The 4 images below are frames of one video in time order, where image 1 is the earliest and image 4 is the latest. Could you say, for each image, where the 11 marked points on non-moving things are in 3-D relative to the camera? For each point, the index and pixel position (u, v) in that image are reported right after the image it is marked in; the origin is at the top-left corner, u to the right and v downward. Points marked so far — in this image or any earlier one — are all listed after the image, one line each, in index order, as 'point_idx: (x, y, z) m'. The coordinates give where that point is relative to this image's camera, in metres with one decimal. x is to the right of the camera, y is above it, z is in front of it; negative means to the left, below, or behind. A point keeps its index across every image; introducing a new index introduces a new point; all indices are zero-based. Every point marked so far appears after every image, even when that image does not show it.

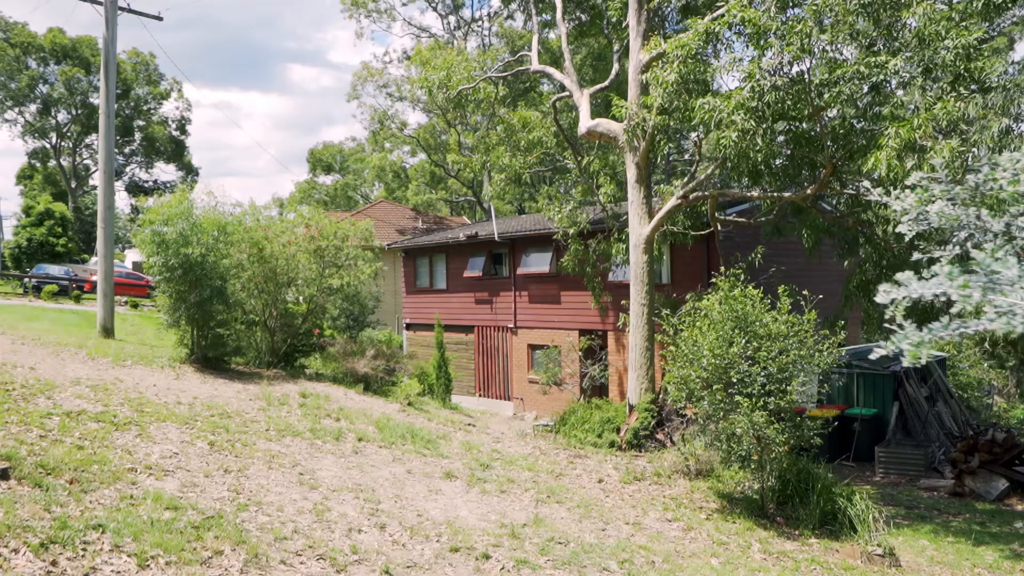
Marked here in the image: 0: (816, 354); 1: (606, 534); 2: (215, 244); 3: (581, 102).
0: (+2.8, -0.6, +8.8) m
1: (+0.7, -1.8, +7.0) m
2: (-3.6, +0.5, +12.0) m
3: (+0.9, +2.3, +12.5) m
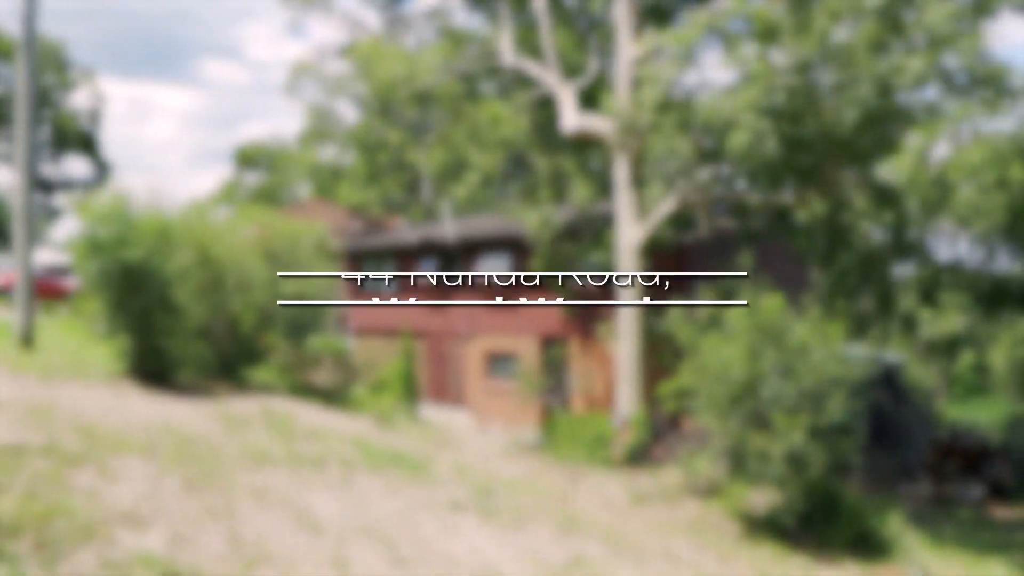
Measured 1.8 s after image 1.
0: (+2.8, -0.7, +8.1) m
1: (+0.9, -1.8, +6.2) m
2: (-3.9, +0.5, +10.8) m
3: (+0.6, +2.3, +11.7) m
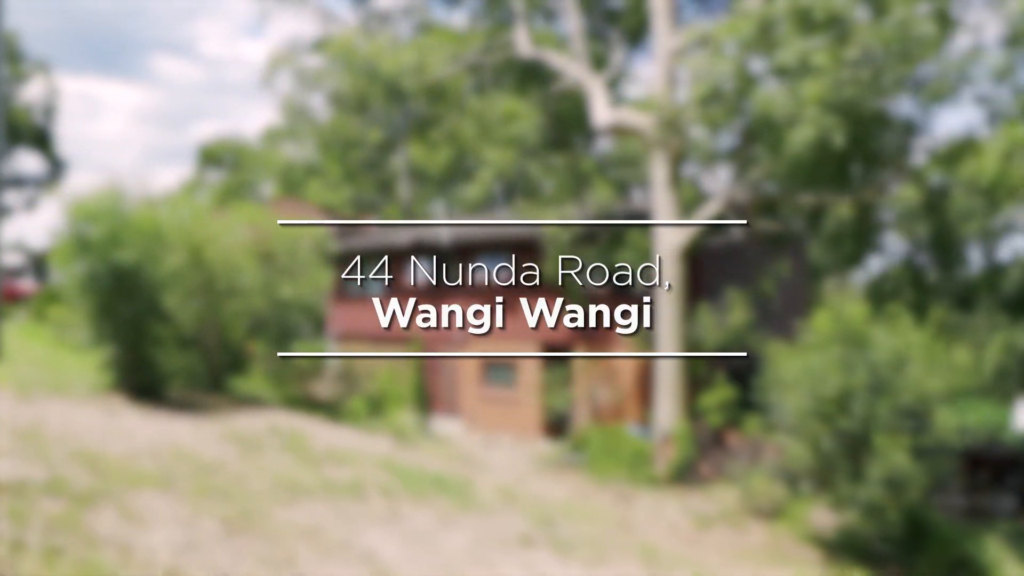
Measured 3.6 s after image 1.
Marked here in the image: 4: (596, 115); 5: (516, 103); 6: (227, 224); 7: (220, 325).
0: (+3.2, -0.7, +7.4) m
1: (+1.4, -1.8, +5.4) m
2: (-3.6, +0.4, +9.7) m
3: (+0.8, +2.2, +10.9) m
4: (+1.0, +1.8, +10.4) m
5: (0.0, +2.1, +11.1) m
6: (-2.8, +0.6, +9.5) m
7: (-3.0, -0.3, +9.9) m
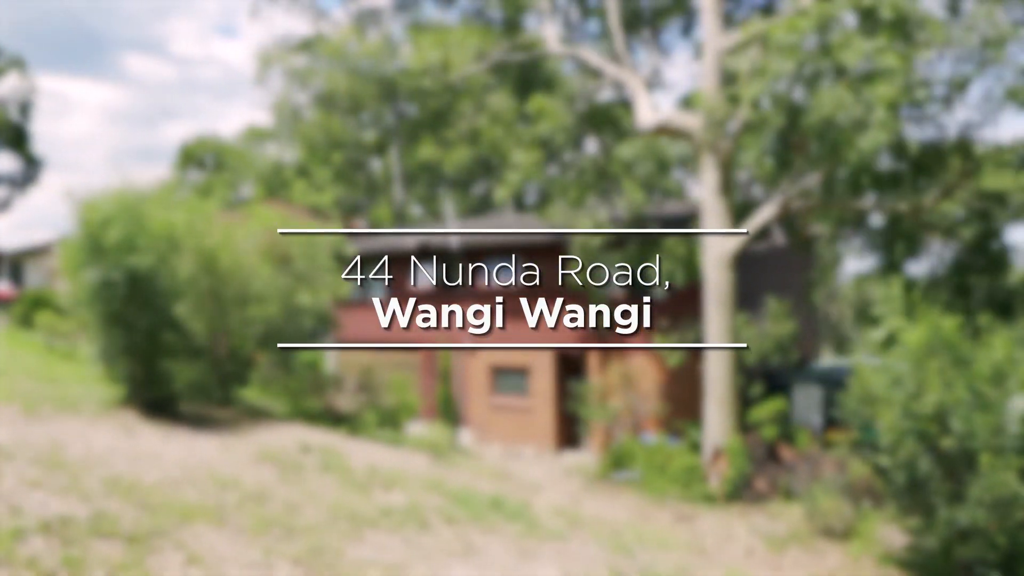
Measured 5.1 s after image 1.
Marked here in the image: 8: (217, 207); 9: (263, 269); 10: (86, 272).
0: (+3.6, -0.7, +7.0) m
1: (+1.9, -1.8, +4.9) m
2: (-3.2, +0.4, +9.0) m
3: (+1.1, +2.2, +10.4) m
4: (+1.3, +1.8, +9.9) m
5: (+0.3, +2.1, +10.5) m
6: (-2.4, +0.5, +8.9) m
7: (-2.6, -0.4, +9.2) m
8: (-2.3, +0.7, +7.9) m
9: (-2.3, +0.2, +9.1) m
10: (-3.8, +0.1, +8.6) m
